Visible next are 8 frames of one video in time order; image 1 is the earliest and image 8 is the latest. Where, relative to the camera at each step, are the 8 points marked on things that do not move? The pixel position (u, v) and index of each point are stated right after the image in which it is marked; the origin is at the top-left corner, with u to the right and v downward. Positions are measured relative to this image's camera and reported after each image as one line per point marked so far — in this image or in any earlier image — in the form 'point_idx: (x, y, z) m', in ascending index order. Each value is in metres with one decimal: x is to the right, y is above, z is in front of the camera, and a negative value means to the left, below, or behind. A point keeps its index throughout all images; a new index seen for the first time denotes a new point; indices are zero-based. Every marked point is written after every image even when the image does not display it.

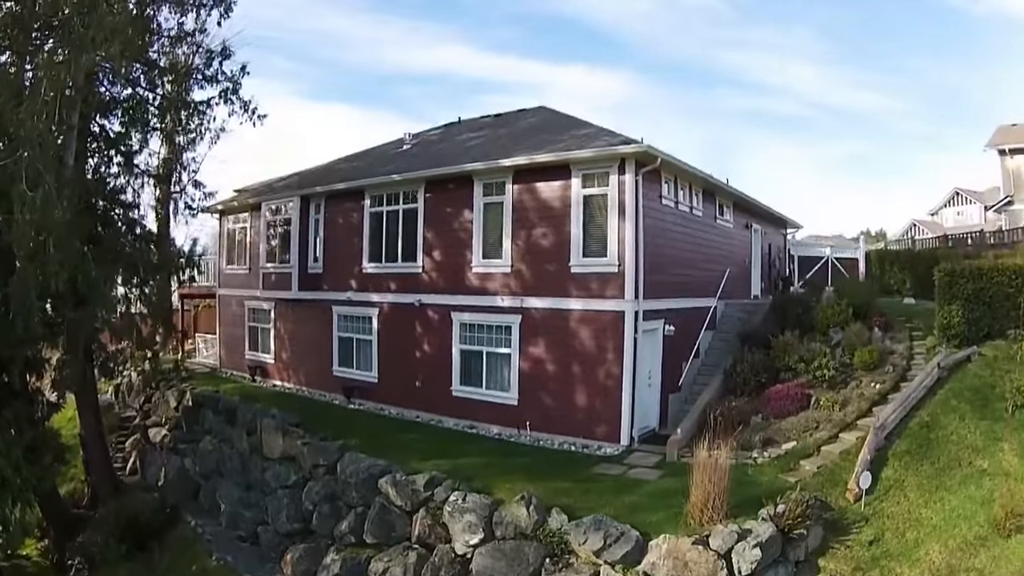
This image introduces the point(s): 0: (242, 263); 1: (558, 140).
0: (-8.3, +0.7, +19.0) m
1: (+1.1, +3.5, +14.5) m
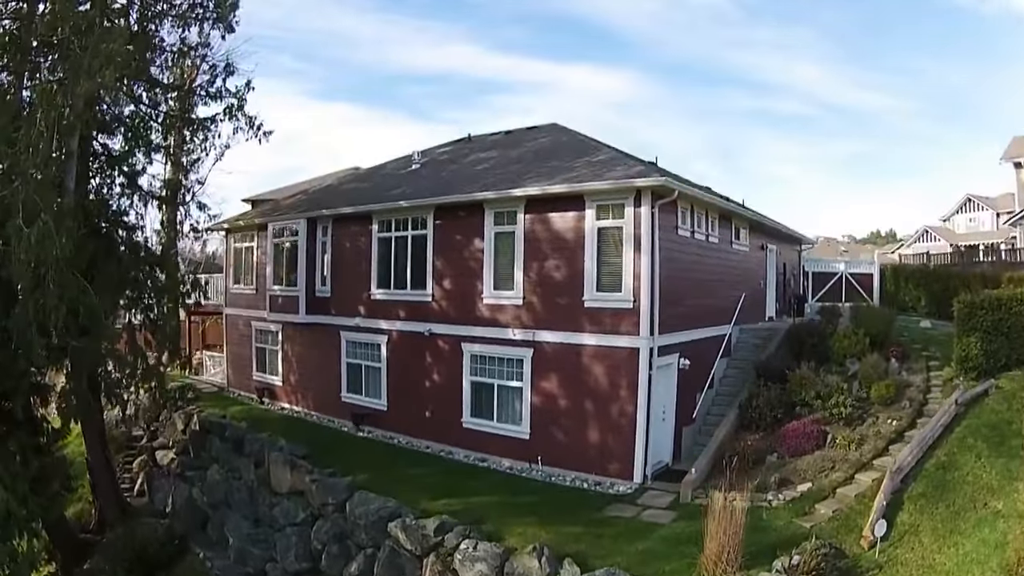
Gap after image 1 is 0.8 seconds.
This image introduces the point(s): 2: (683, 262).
0: (-8.0, +0.1, +18.8) m
1: (+1.4, +2.8, +14.1) m
2: (+3.9, +0.6, +14.0) m
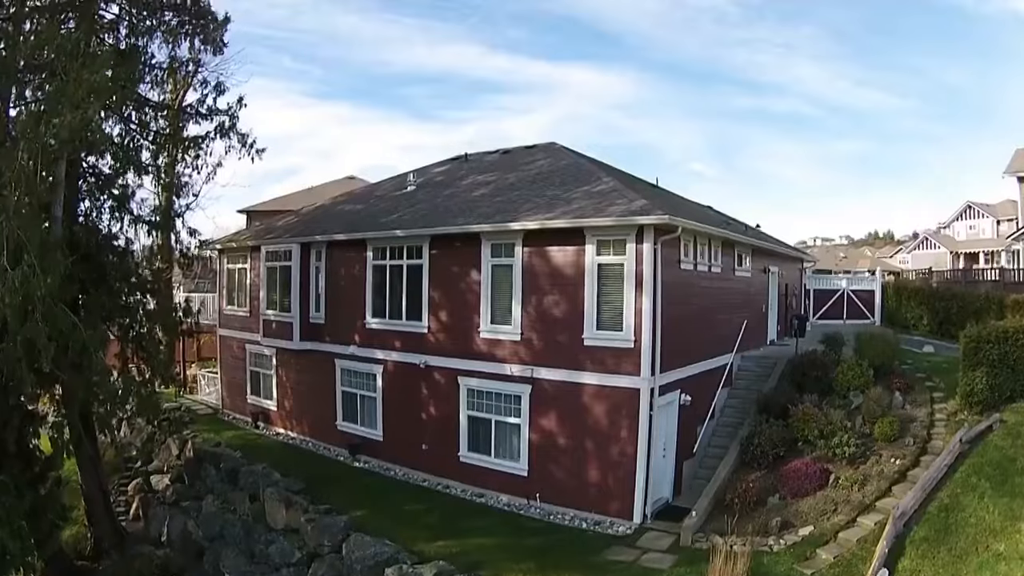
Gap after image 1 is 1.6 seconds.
0: (-8.1, -0.5, +18.5) m
1: (+1.3, +2.1, +13.8) m
2: (+3.9, -0.2, +13.7) m
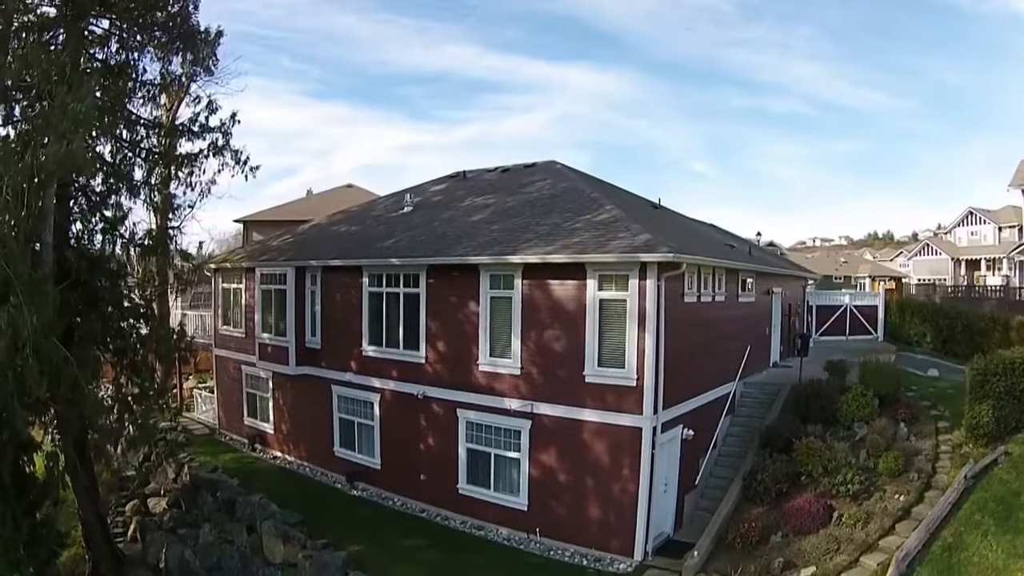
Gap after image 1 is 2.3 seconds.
0: (-8.1, -1.1, +18.2) m
1: (+1.3, +1.4, +13.4) m
2: (+3.9, -0.9, +13.5) m
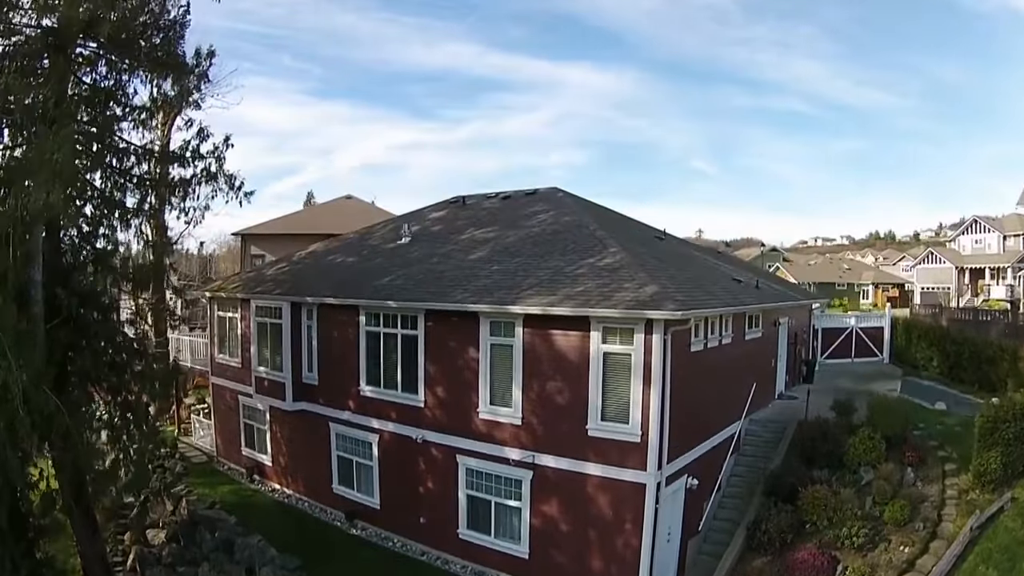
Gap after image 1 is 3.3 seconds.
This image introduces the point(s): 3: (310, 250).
0: (-8.1, -1.9, +17.9) m
1: (+1.3, +0.4, +13.0) m
2: (+3.9, -1.9, +13.2) m
3: (-6.1, +1.1, +18.8) m
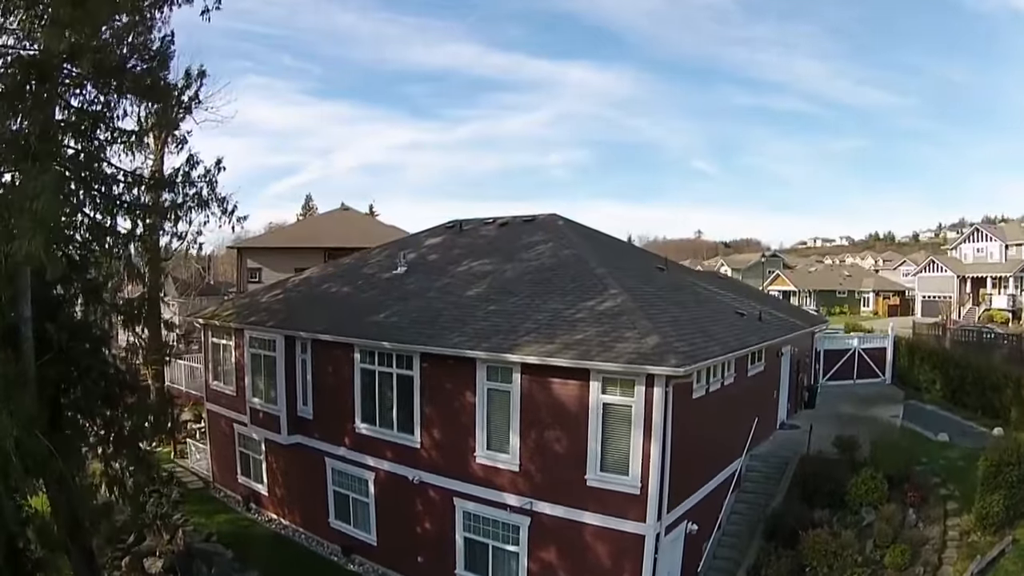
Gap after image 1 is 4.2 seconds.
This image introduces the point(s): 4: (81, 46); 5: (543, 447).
0: (-8.1, -2.6, +17.7) m
1: (+1.3, -0.6, +12.7) m
2: (+3.8, -2.8, +12.9) m
3: (-6.2, +0.3, +18.5) m
4: (-8.5, +4.9, +12.3) m
5: (+0.6, -3.2, +12.5) m
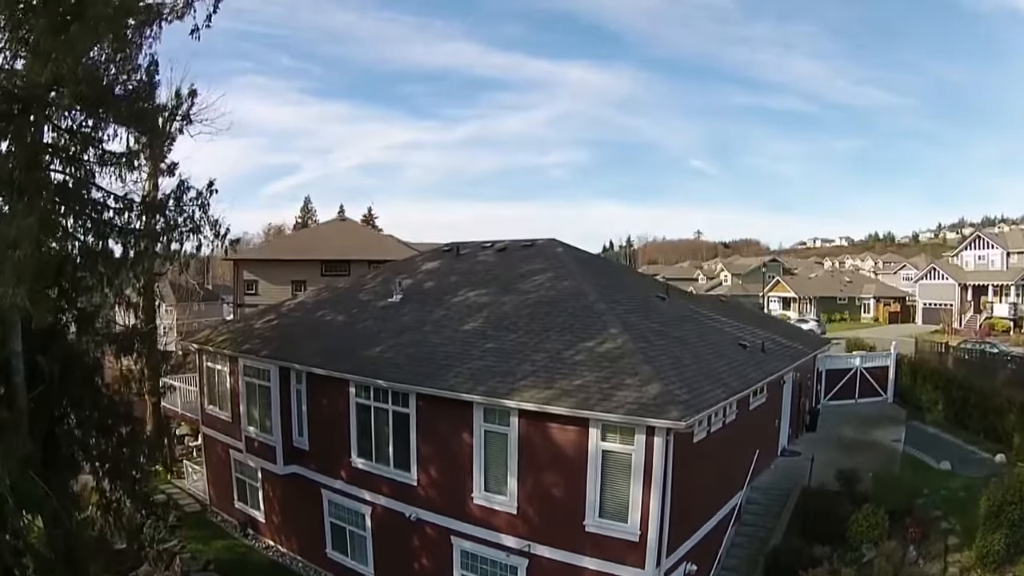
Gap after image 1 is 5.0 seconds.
0: (-8.2, -3.3, +17.5) m
1: (+1.2, -1.4, +12.5) m
2: (+3.8, -3.6, +12.8) m
3: (-6.2, -0.3, +18.2) m
4: (-8.6, +4.1, +11.9) m
5: (+0.6, -4.0, +12.3) m
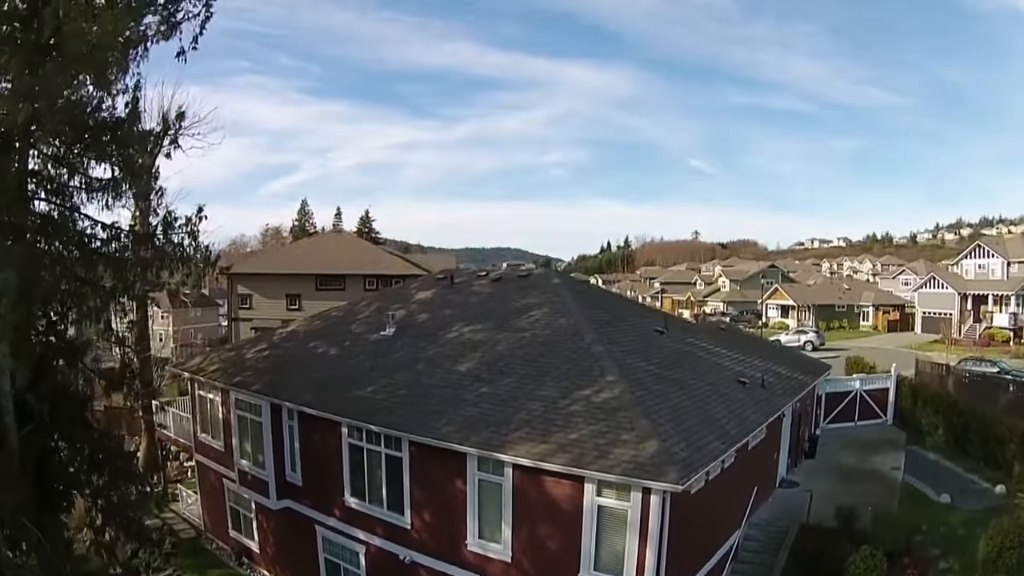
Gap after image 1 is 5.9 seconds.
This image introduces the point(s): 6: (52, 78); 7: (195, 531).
0: (-8.3, -4.0, +17.3) m
1: (+1.1, -2.3, +12.2) m
2: (+3.7, -4.5, +12.6) m
3: (-6.3, -1.0, +17.8) m
4: (-8.7, +3.1, +11.4) m
5: (+0.4, -5.0, +12.1) m
6: (-8.2, +3.5, +10.9) m
7: (-10.0, -7.2, +19.4) m
